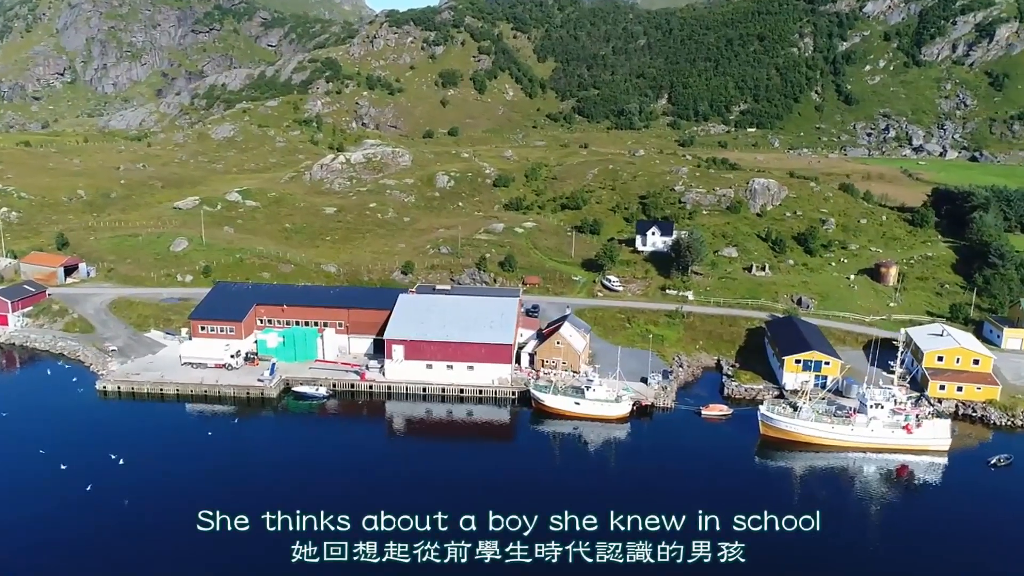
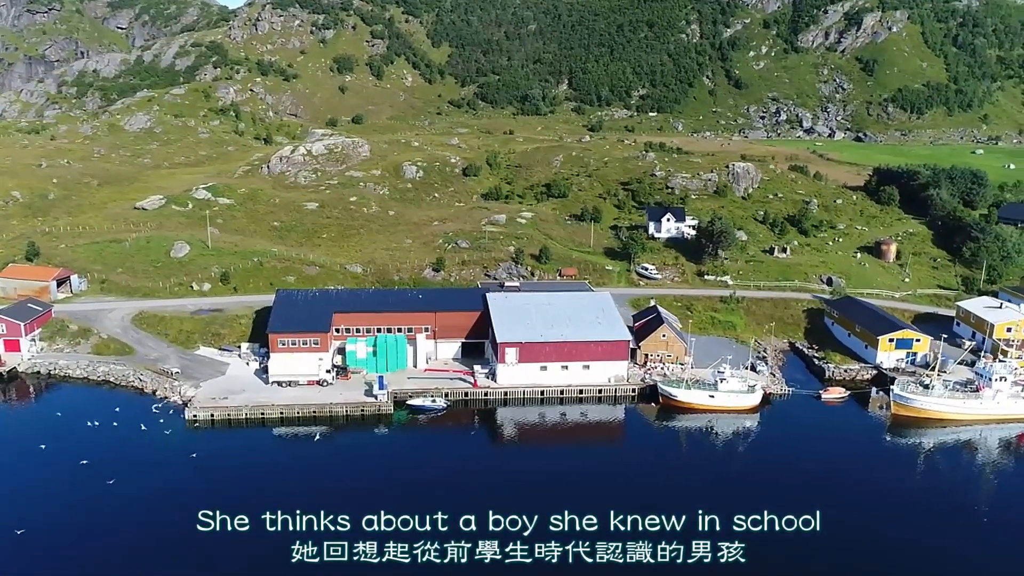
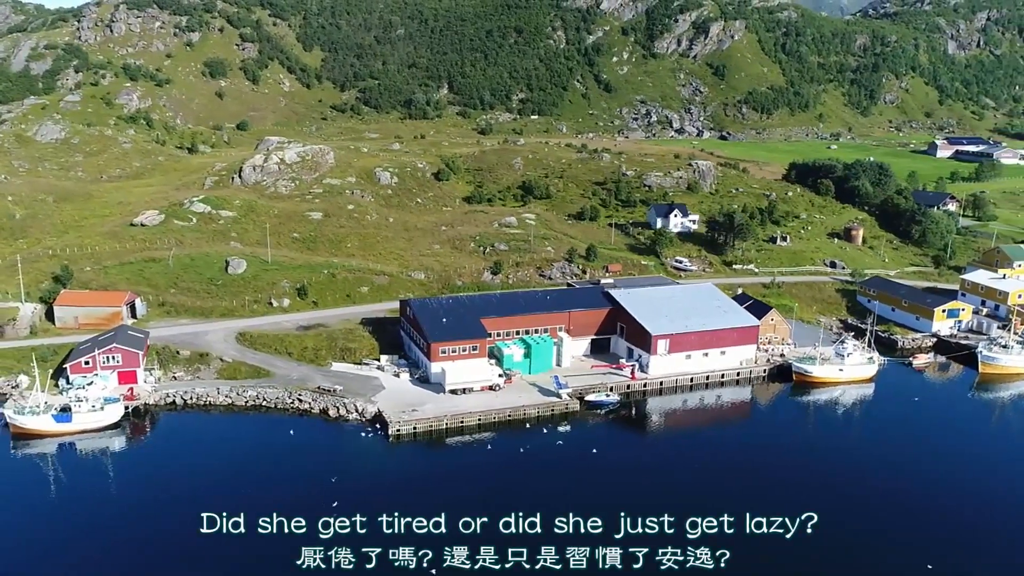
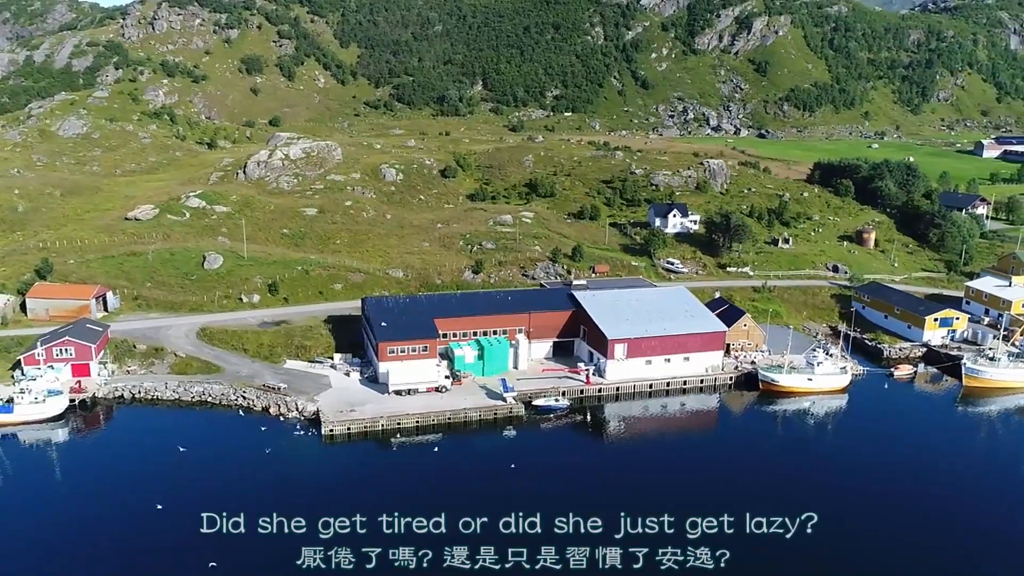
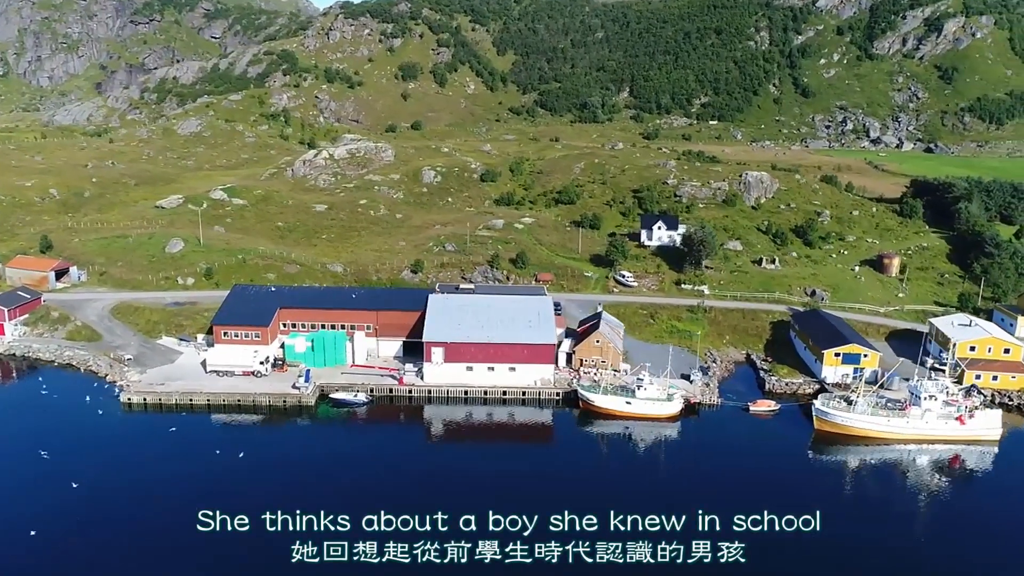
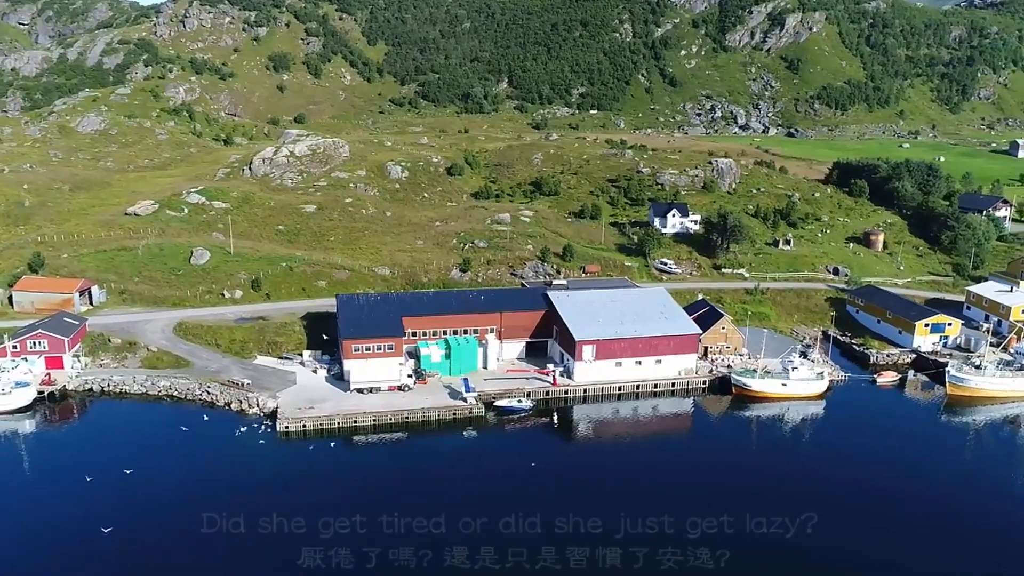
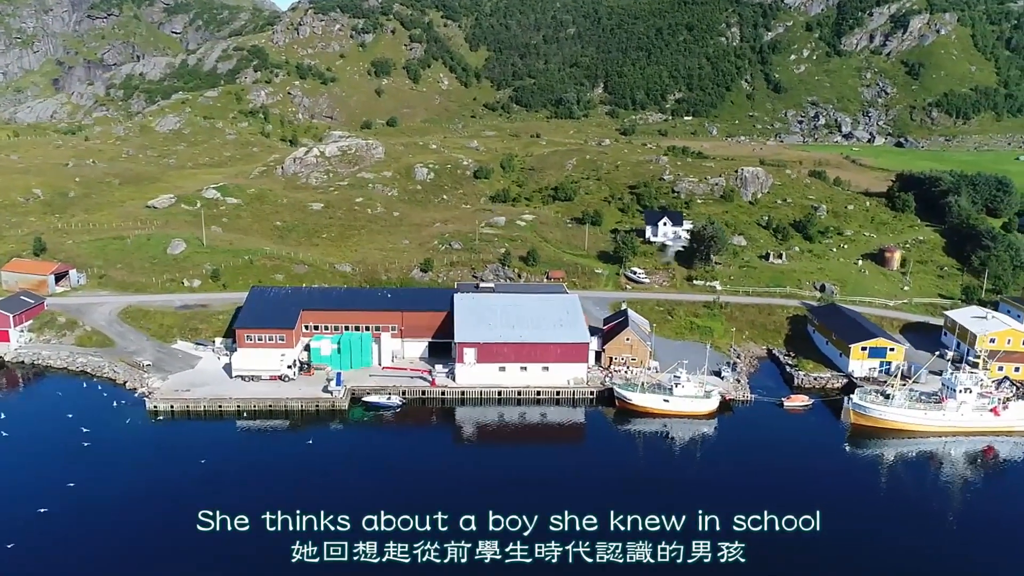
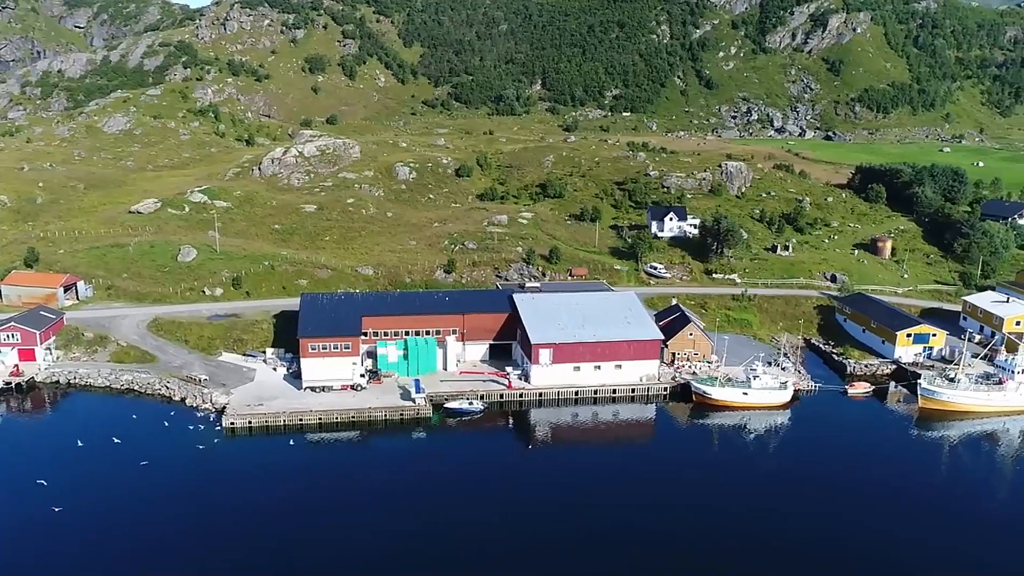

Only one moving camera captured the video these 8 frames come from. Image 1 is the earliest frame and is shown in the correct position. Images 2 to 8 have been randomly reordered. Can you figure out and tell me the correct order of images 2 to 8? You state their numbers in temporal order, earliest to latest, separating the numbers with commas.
5, 7, 2, 8, 6, 4, 3
